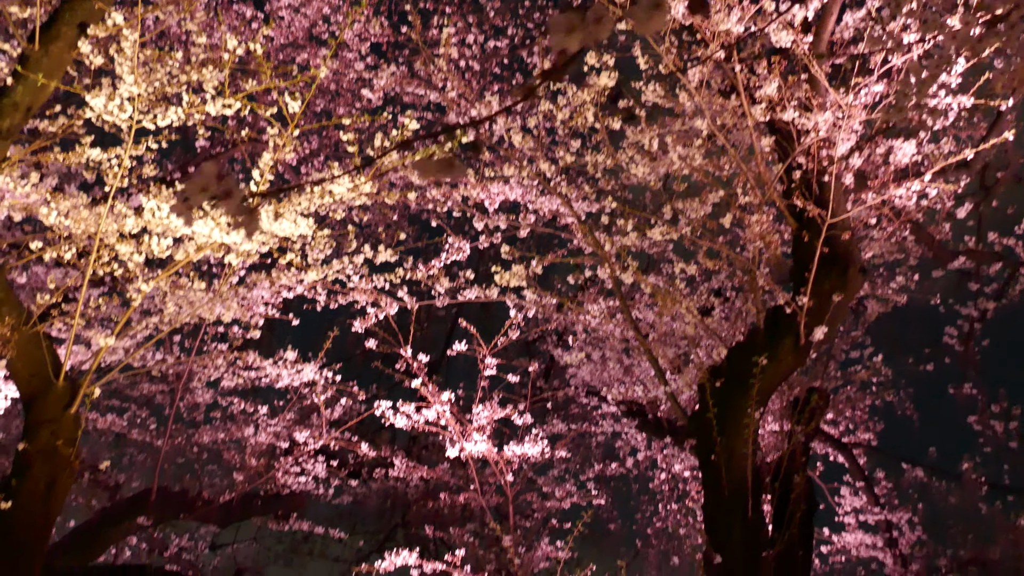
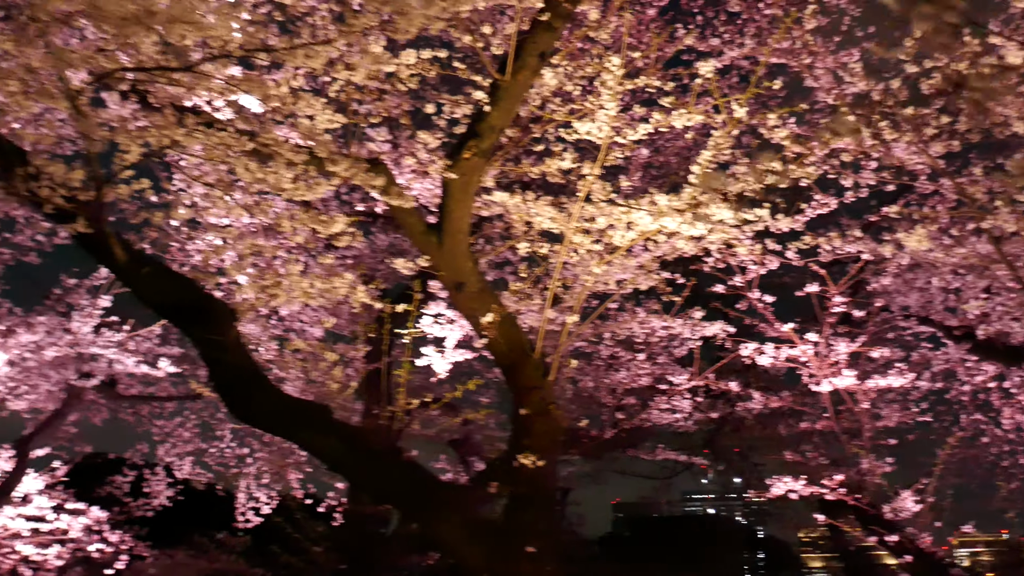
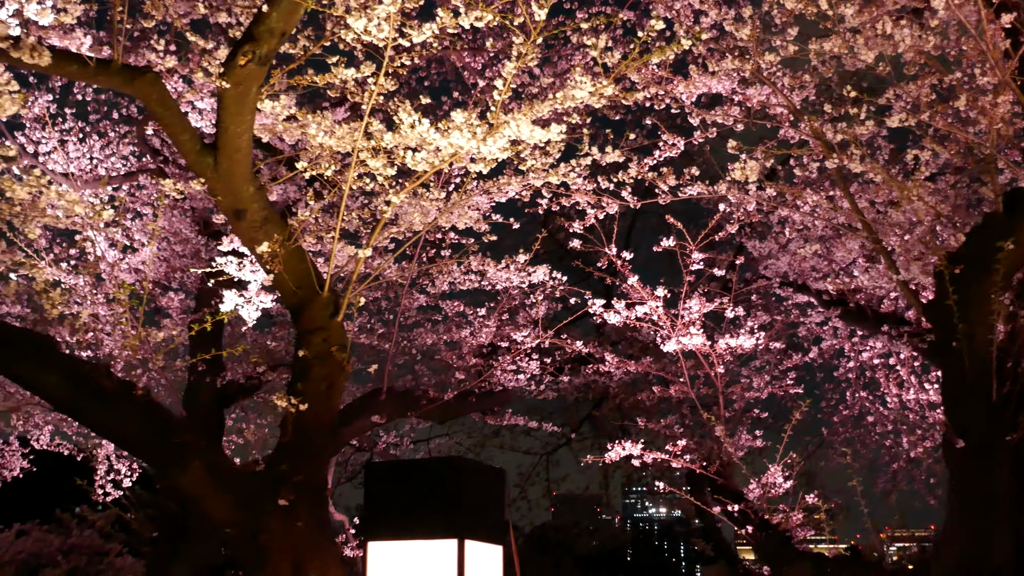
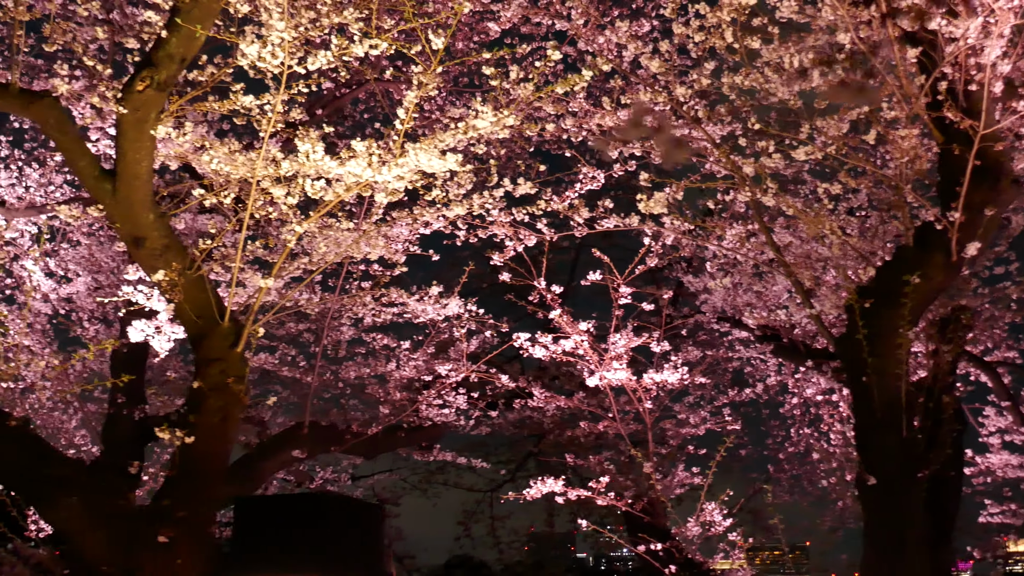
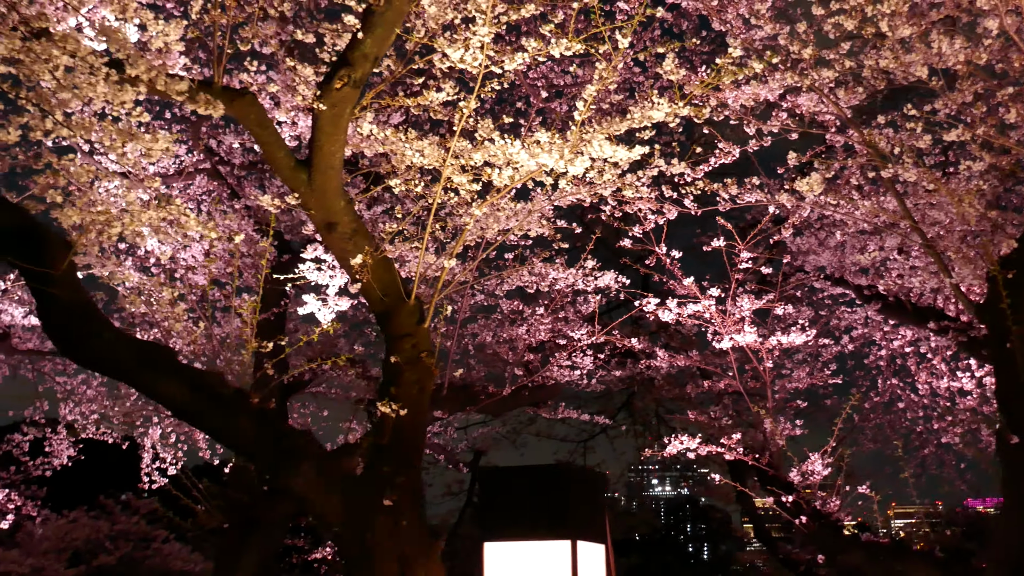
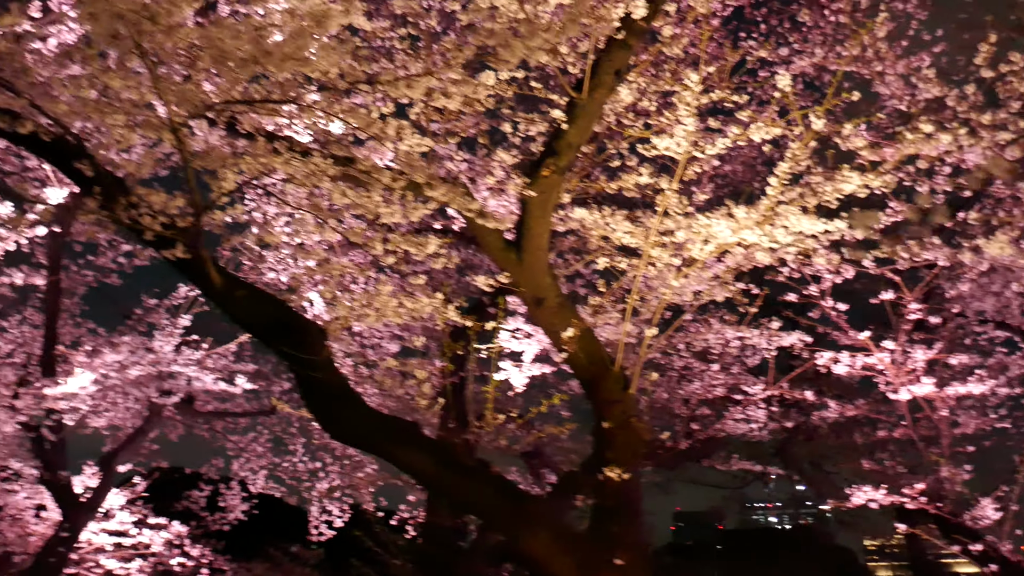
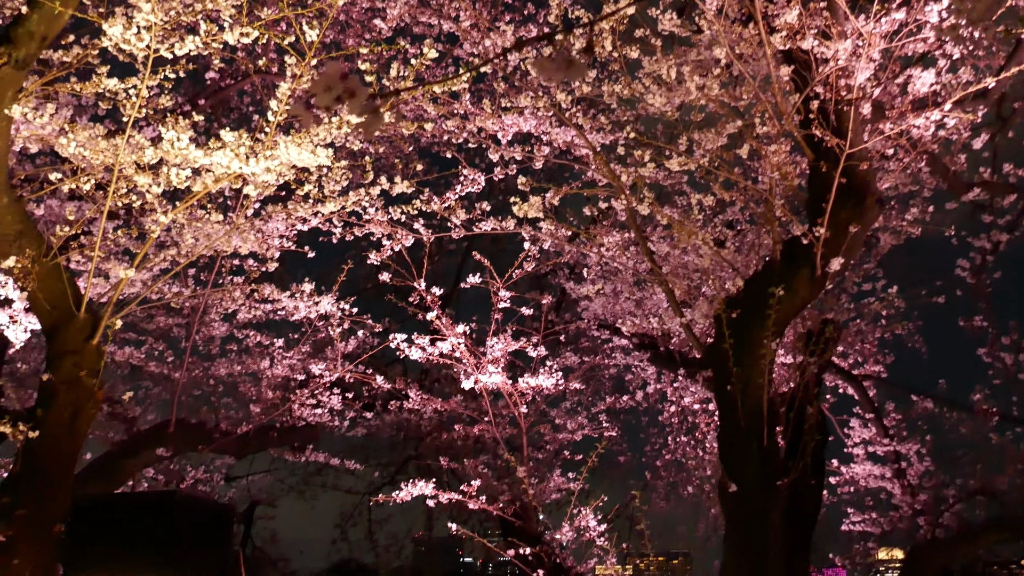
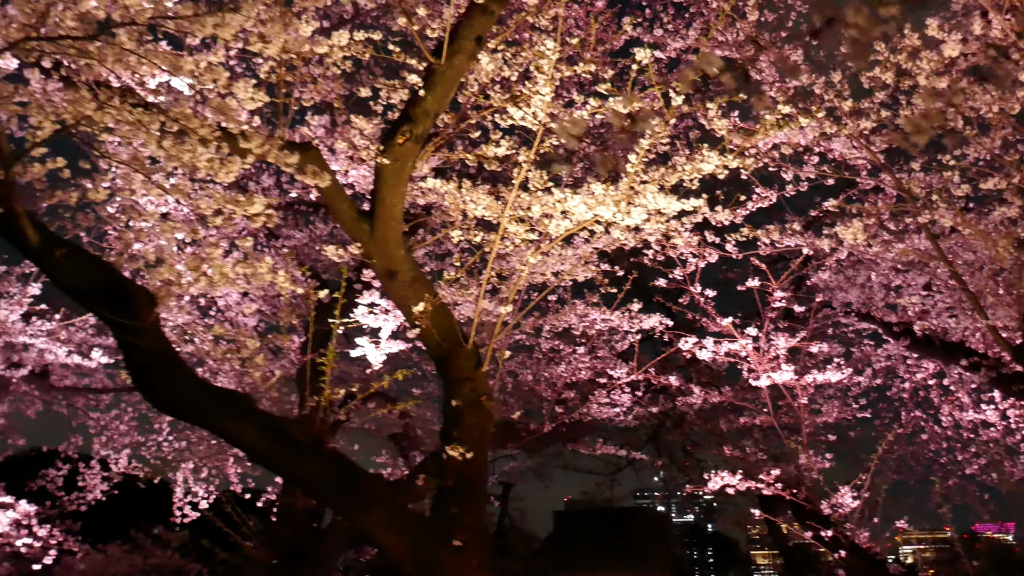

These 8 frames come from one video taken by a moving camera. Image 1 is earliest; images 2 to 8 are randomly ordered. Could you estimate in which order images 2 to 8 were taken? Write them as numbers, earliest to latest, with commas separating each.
7, 4, 3, 5, 8, 2, 6
